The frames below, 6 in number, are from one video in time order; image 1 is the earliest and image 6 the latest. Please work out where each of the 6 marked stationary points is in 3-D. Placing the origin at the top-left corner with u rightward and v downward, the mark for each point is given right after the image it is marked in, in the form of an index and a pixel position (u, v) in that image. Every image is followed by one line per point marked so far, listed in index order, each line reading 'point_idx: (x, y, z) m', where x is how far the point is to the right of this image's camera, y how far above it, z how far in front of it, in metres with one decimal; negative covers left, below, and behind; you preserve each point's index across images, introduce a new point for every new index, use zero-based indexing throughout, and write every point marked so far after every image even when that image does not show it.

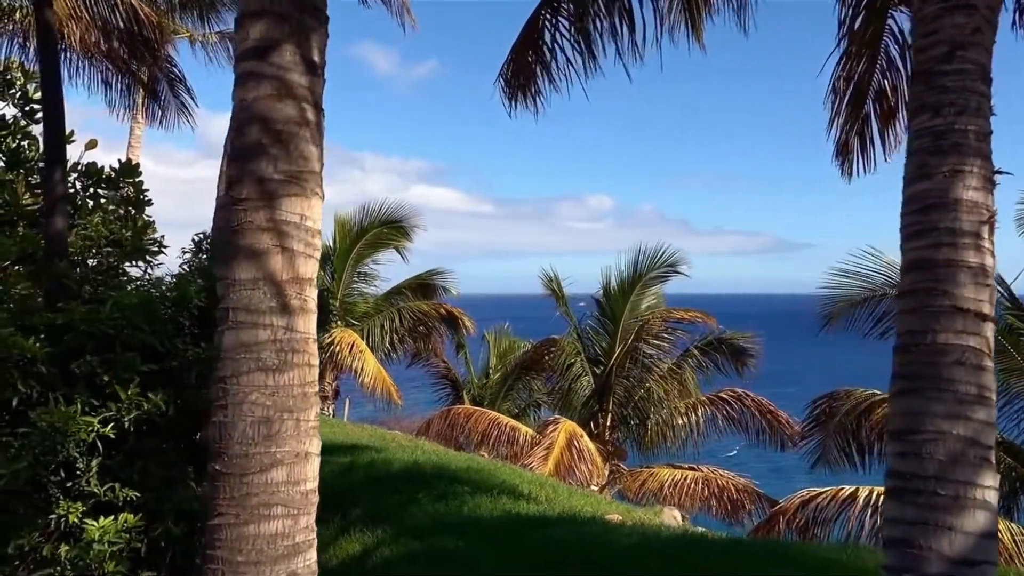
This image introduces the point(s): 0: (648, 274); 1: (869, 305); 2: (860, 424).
0: (+2.1, +0.2, +12.9) m
1: (+4.0, -0.2, +9.4) m
2: (+4.1, -1.6, +9.8) m
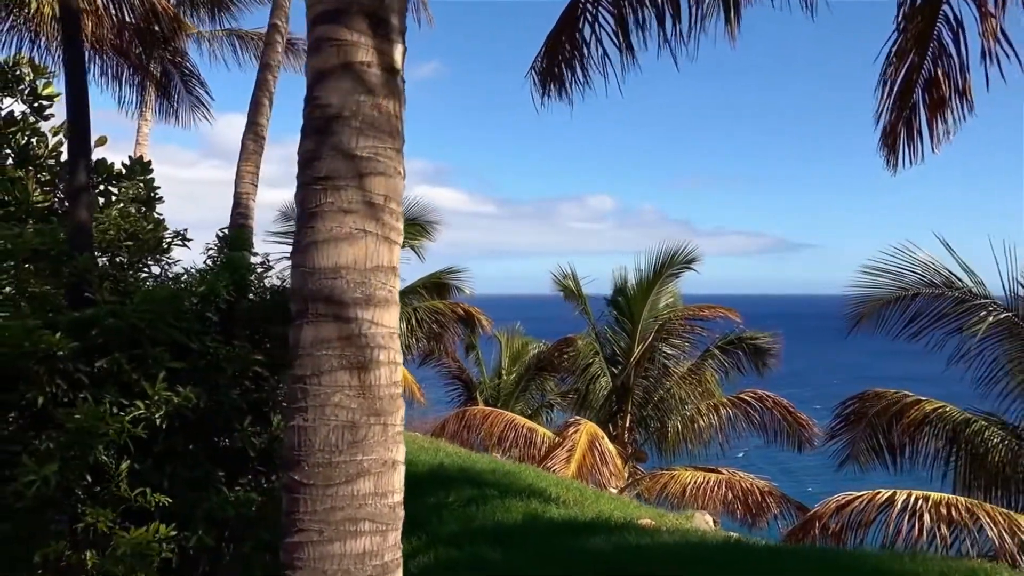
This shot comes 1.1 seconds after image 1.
0: (+2.4, +0.2, +12.6) m
1: (+4.3, -0.2, +9.2) m
2: (+4.4, -1.6, +9.6) m
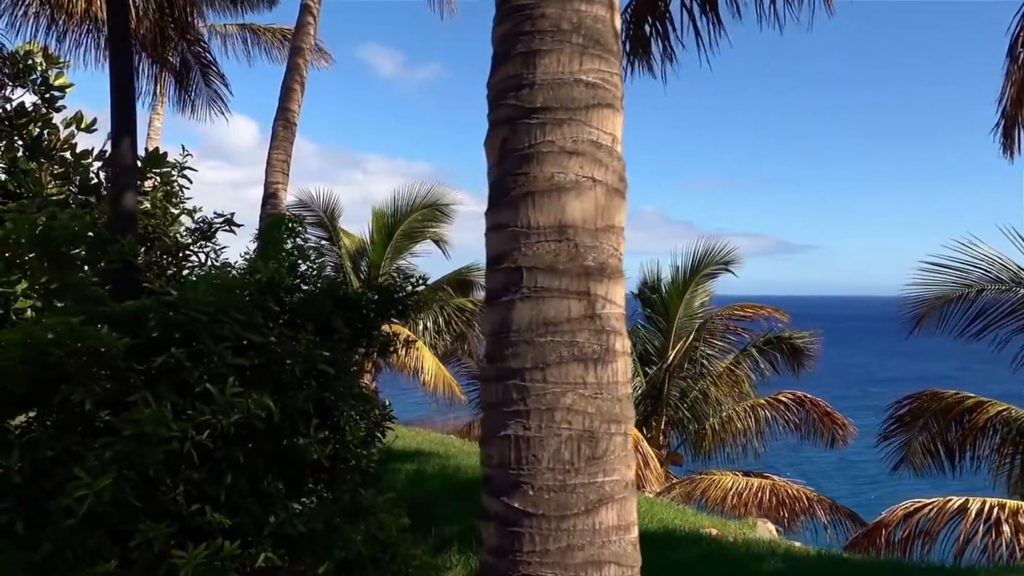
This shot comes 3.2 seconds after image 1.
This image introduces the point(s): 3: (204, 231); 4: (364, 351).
0: (+2.8, +0.3, +12.2) m
1: (+4.7, -0.2, +8.7) m
2: (+4.8, -1.5, +9.1) m
3: (-1.7, +0.3, +4.6) m
4: (-0.8, -0.3, +4.5) m
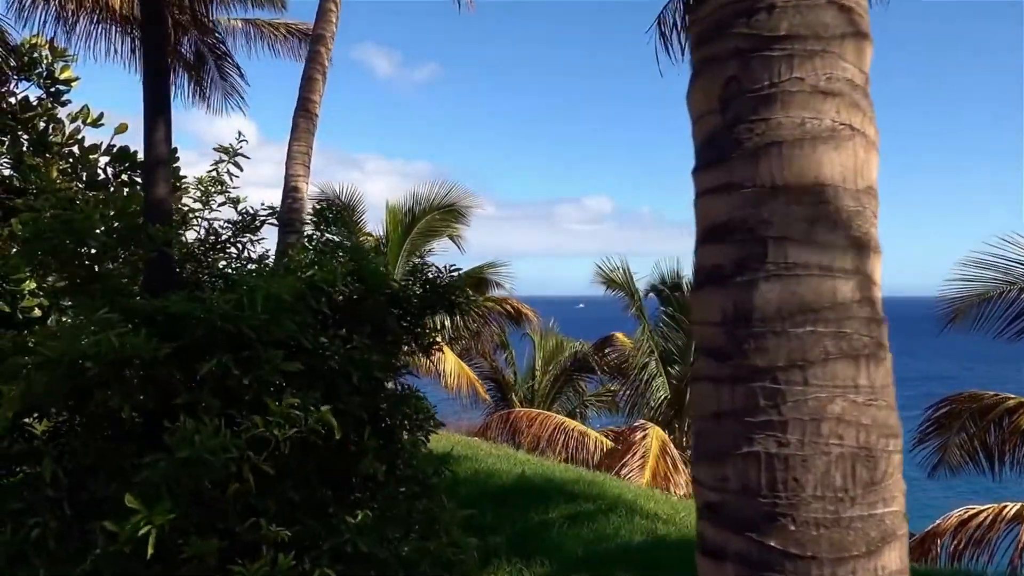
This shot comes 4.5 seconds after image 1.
0: (+3.1, +0.3, +11.9) m
1: (+5.0, -0.1, +8.4) m
2: (+5.1, -1.5, +8.9) m
3: (-1.4, +0.3, +4.3) m
4: (-0.5, -0.3, +4.2) m
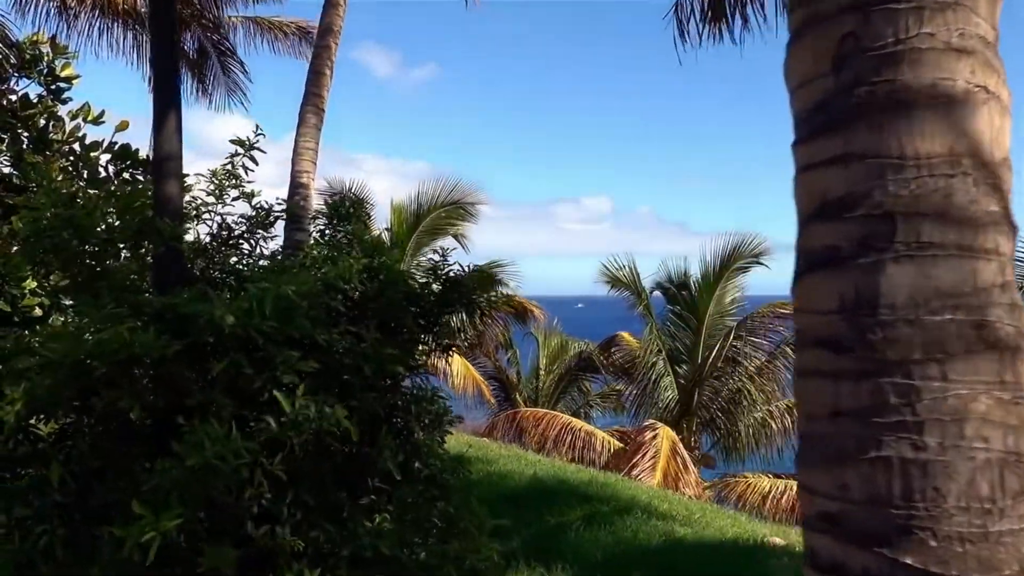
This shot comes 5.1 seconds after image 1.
0: (+3.2, +0.3, +11.8) m
1: (+5.1, -0.1, +8.3) m
2: (+5.2, -1.5, +8.7) m
3: (-1.3, +0.4, +4.2) m
4: (-0.4, -0.3, +4.1) m
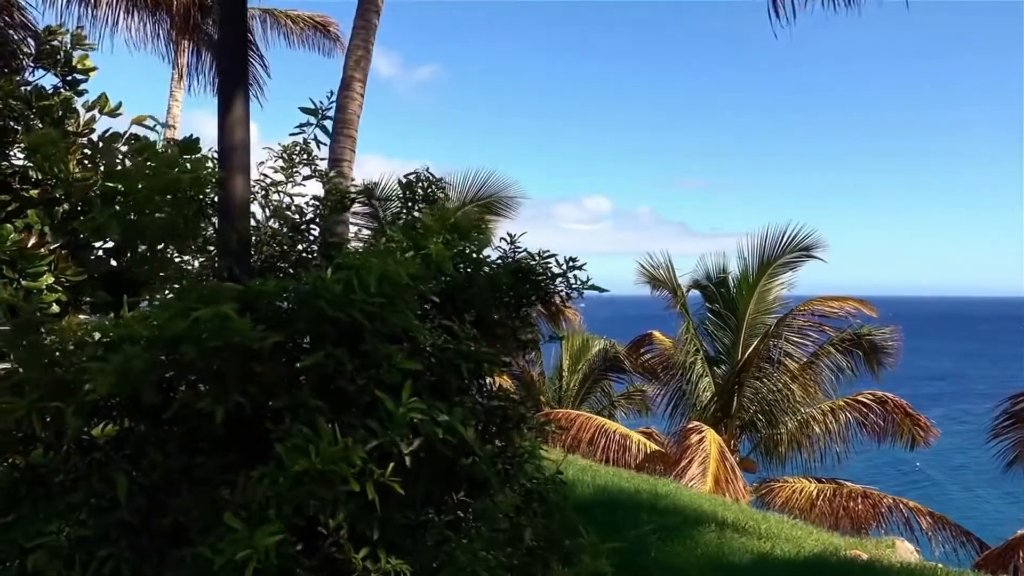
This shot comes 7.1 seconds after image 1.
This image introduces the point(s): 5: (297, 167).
0: (+3.6, +0.4, +11.4) m
1: (+5.6, -0.1, +7.9) m
2: (+5.7, -1.4, +8.3) m
3: (-0.8, +0.4, +3.8) m
4: (0.0, -0.3, +3.7) m
5: (-0.9, +0.5, +3.6) m
